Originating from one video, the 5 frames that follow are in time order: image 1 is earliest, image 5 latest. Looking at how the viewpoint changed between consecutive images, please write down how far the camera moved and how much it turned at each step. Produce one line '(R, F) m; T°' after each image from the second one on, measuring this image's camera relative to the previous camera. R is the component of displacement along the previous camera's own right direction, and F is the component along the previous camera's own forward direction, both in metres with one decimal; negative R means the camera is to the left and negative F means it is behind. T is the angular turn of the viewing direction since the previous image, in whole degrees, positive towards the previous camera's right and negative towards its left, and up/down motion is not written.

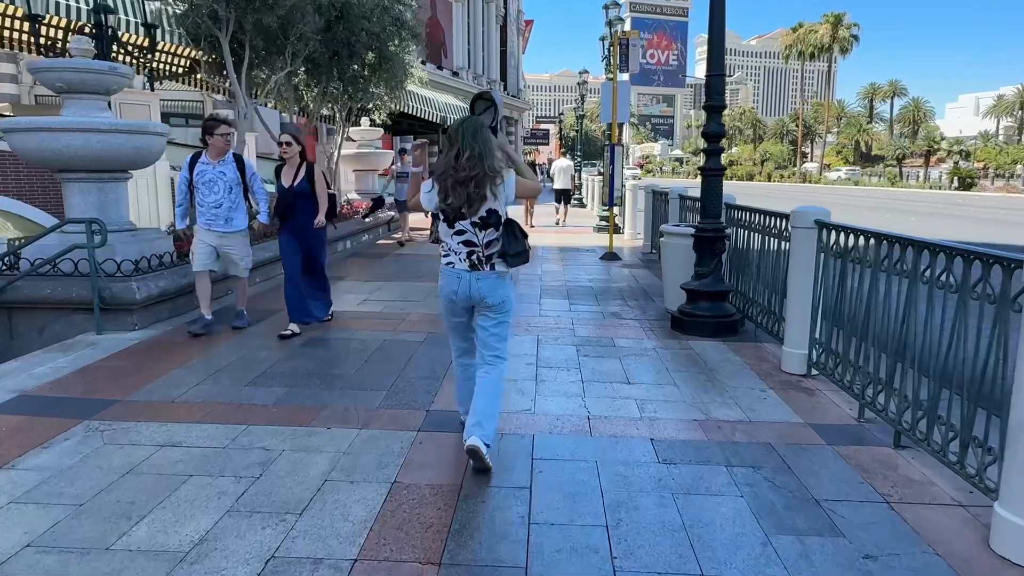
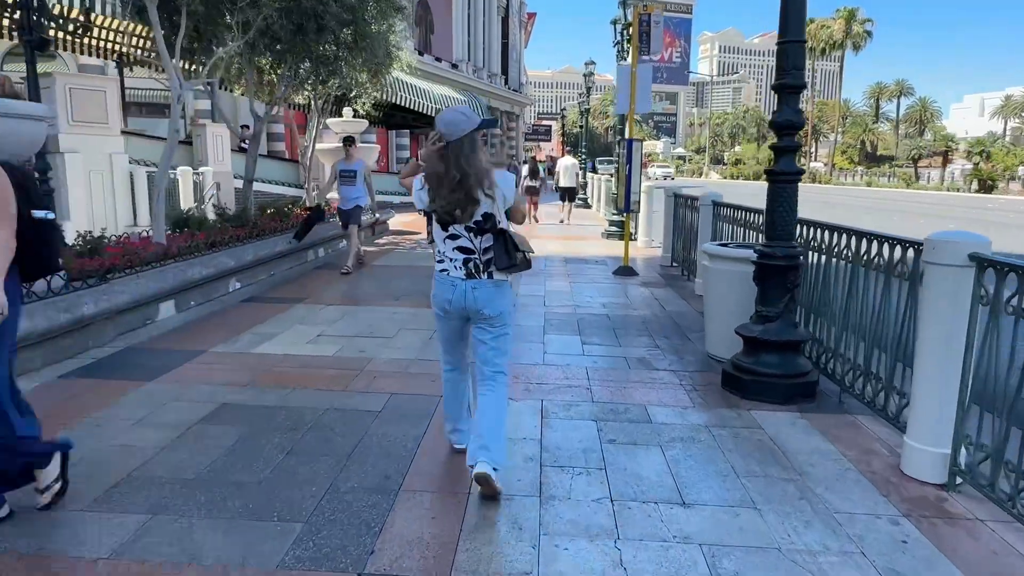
(0.0, +1.8) m; 0°
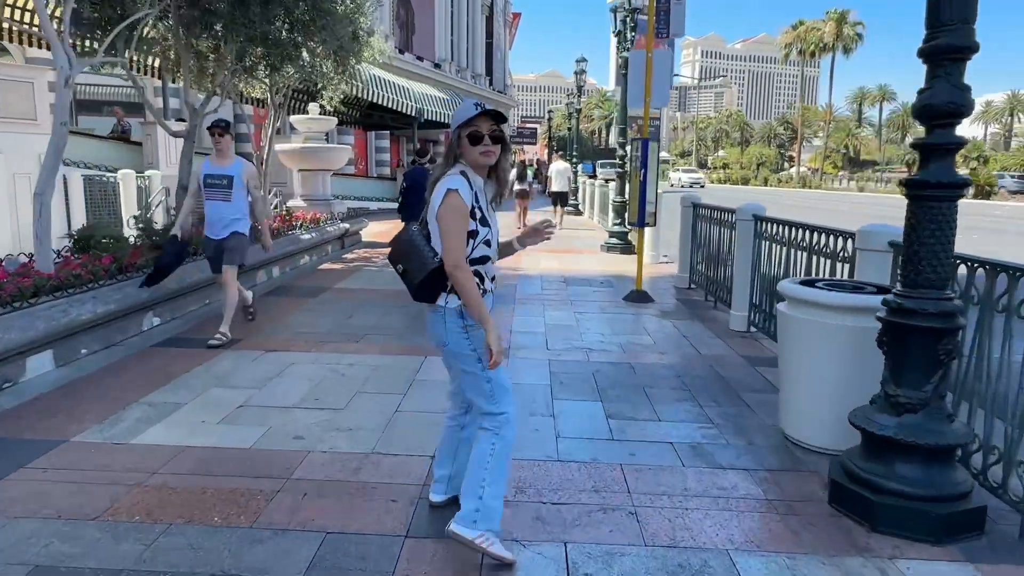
(-0.1, +1.8) m; +1°
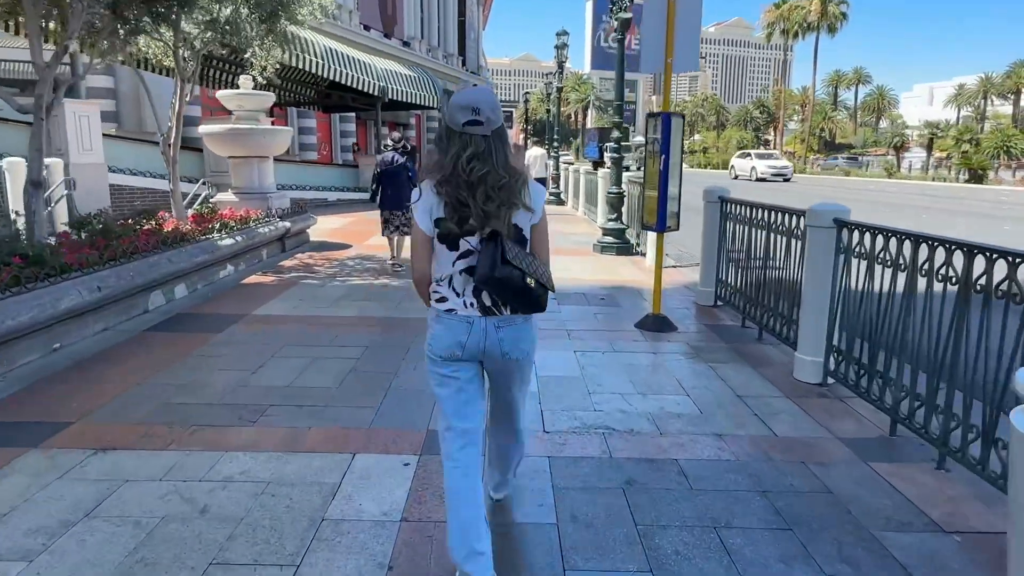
(0.0, +2.2) m; +2°
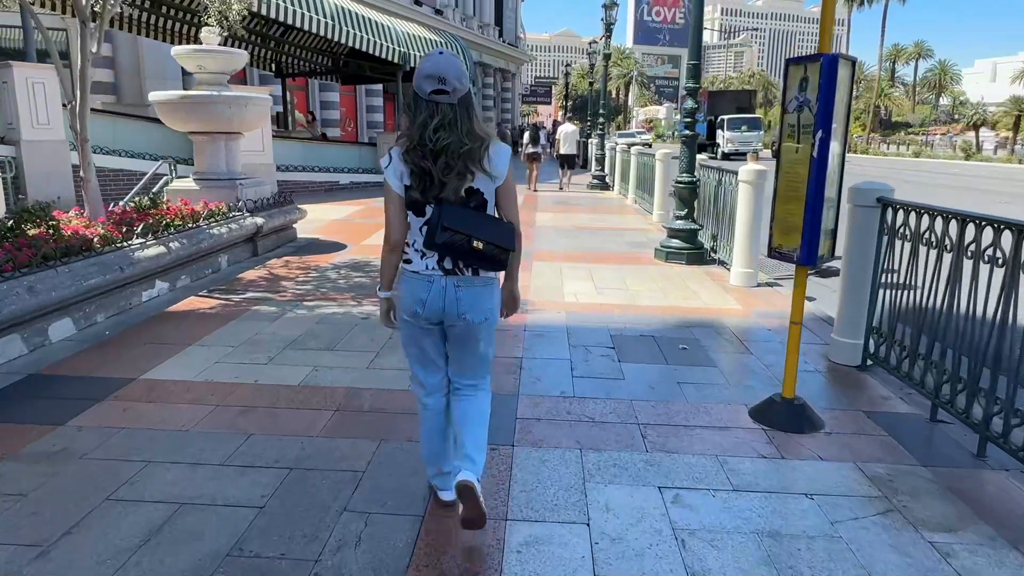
(0.0, +2.7) m; -3°
